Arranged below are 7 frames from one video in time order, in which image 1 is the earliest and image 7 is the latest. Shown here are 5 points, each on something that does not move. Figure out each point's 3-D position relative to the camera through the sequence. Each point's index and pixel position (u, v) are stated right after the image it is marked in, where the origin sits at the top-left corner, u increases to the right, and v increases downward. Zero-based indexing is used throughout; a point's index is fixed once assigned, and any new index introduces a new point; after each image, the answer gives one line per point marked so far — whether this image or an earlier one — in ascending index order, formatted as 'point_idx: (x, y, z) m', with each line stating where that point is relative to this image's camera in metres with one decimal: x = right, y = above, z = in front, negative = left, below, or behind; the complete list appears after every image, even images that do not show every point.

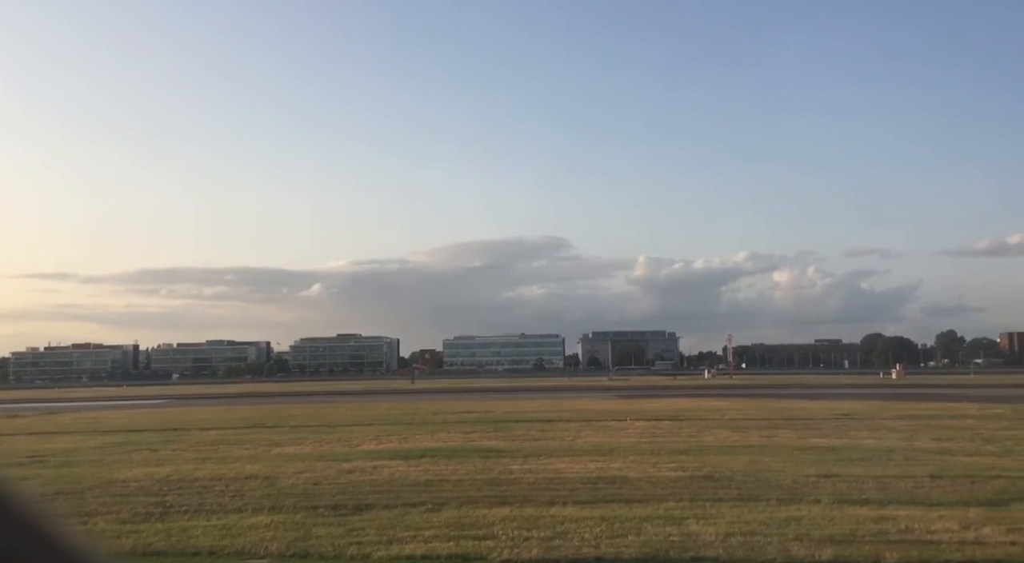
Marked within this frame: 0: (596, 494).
0: (+0.9, -2.4, +12.5) m
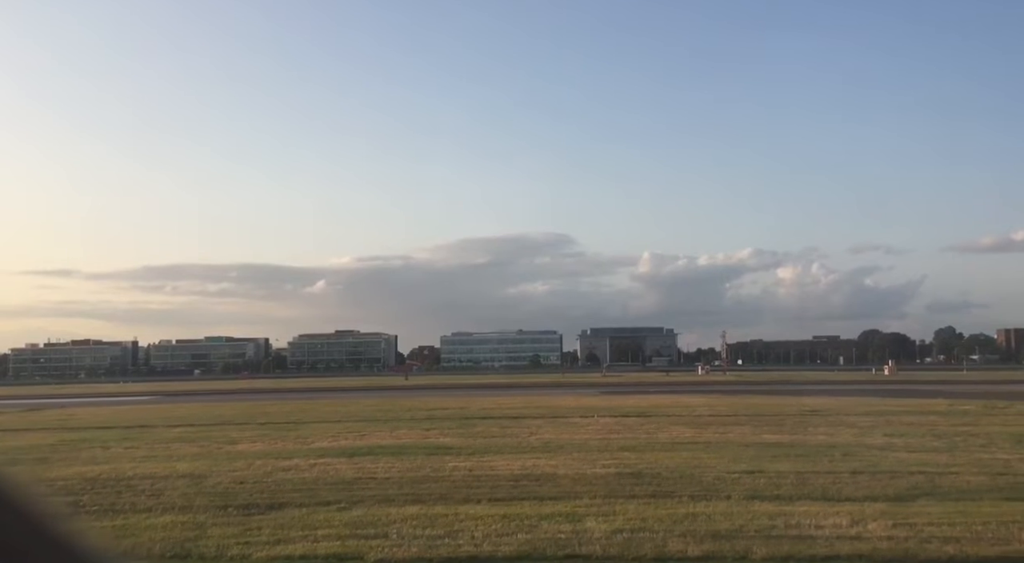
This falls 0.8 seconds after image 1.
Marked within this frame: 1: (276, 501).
0: (0.0, -2.4, +12.5) m
1: (-2.5, -2.3, +11.7) m
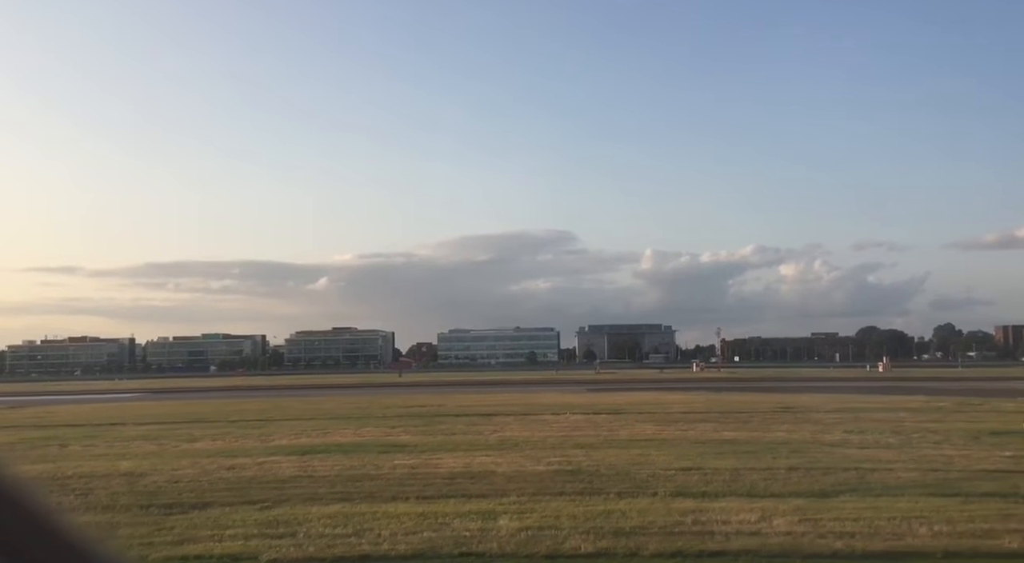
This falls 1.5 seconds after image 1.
0: (-0.8, -2.4, +12.5) m
1: (-3.3, -2.3, +11.6) m
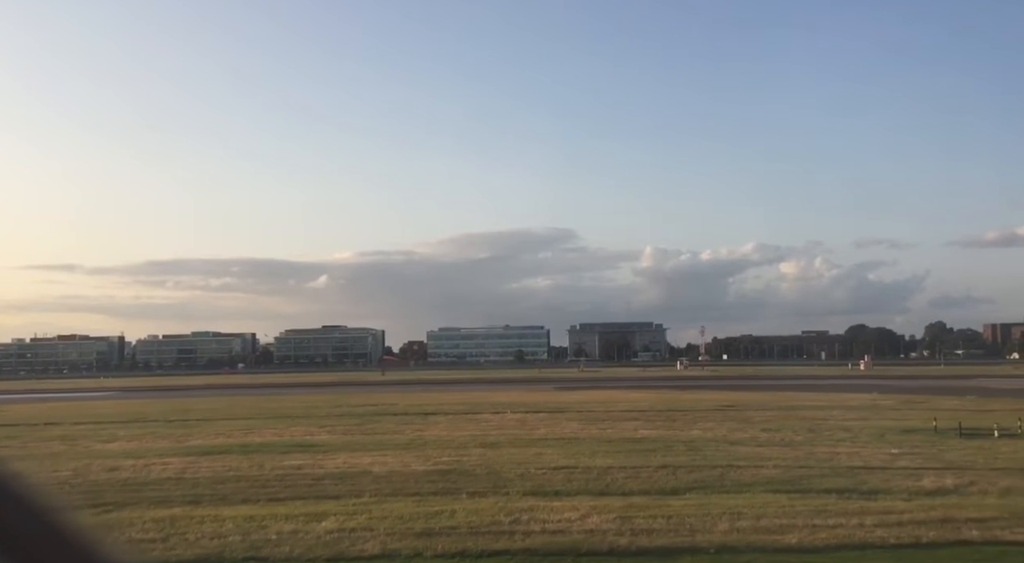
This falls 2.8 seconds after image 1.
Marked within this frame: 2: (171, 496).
0: (-2.5, -2.4, +12.4) m
1: (-4.8, -2.3, +11.4) m
2: (-3.8, -2.4, +12.1) m
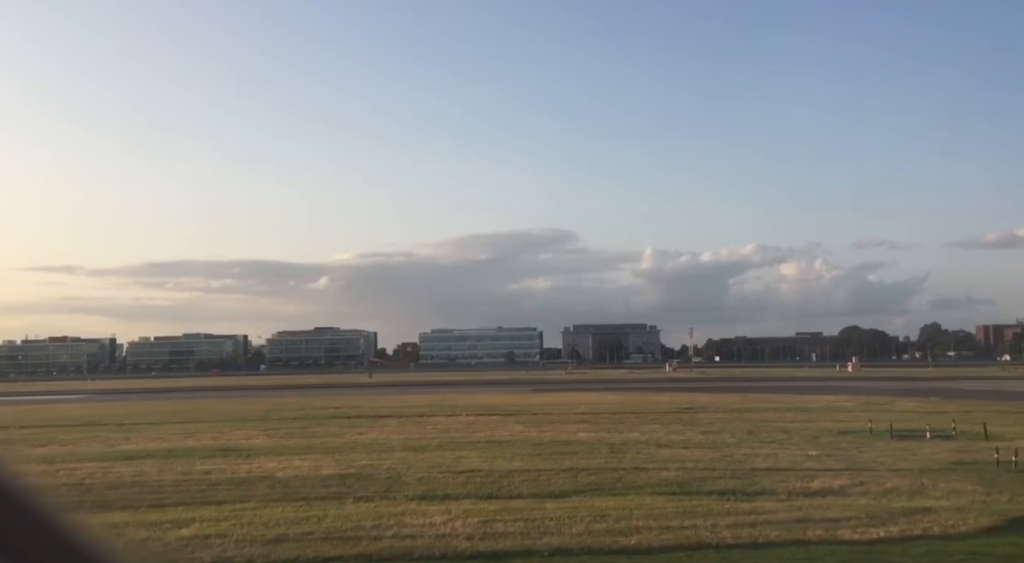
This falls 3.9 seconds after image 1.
0: (-3.7, -2.4, +12.3) m
1: (-6.0, -2.3, +11.2) m
2: (-5.0, -2.4, +11.9) m
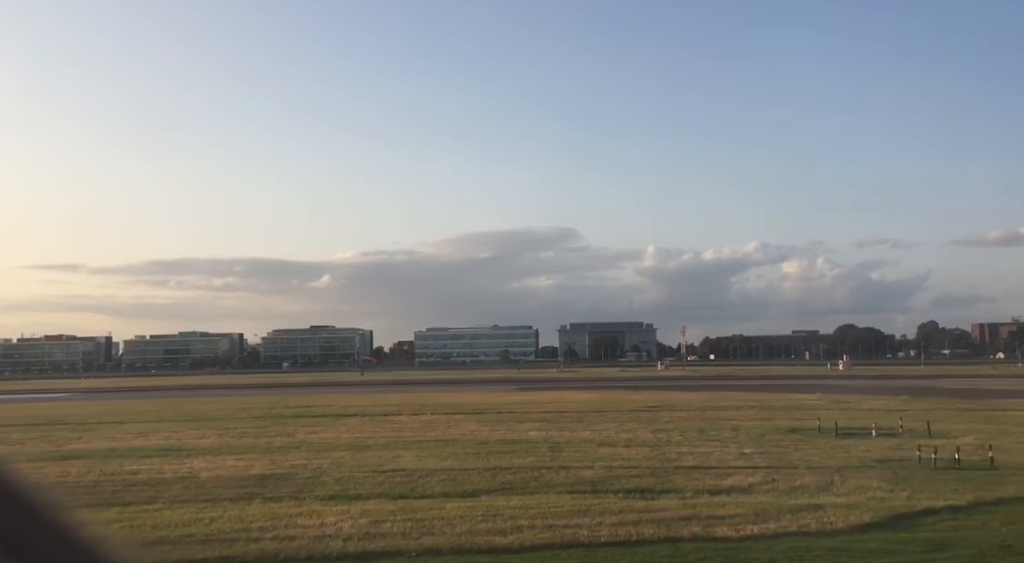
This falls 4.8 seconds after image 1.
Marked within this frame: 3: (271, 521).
0: (-4.7, -2.4, +12.2) m
1: (-7.0, -2.3, +11.0) m
2: (-6.0, -2.4, +11.8) m
3: (-1.9, -1.9, +8.7) m
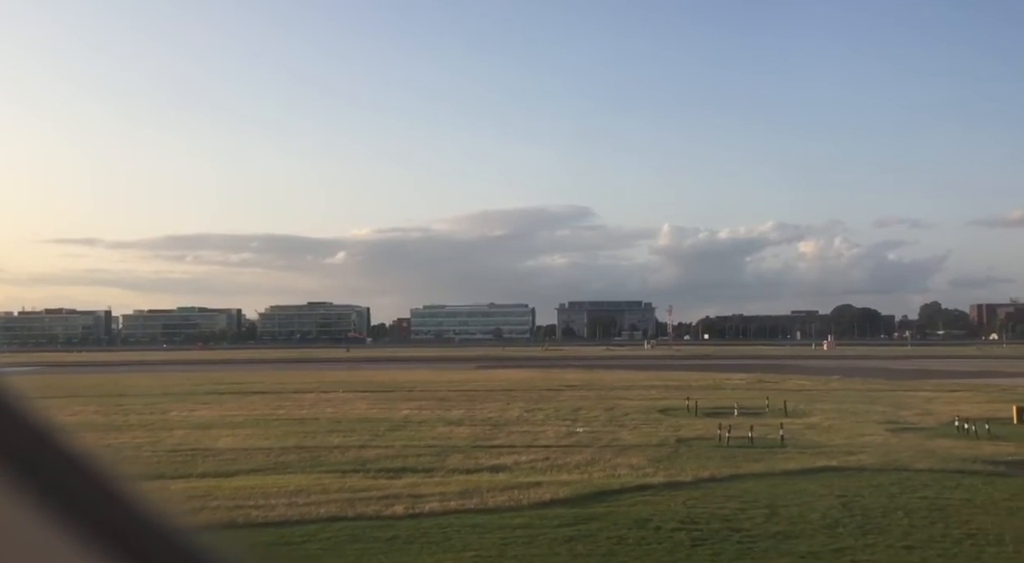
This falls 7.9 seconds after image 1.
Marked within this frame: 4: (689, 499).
0: (-7.3, -2.2, +12.0) m
1: (-9.5, -2.1, +10.6) m
2: (-8.6, -2.2, +11.5) m
3: (-4.2, -1.8, +8.7) m
4: (+1.5, -1.8, +9.1) m
